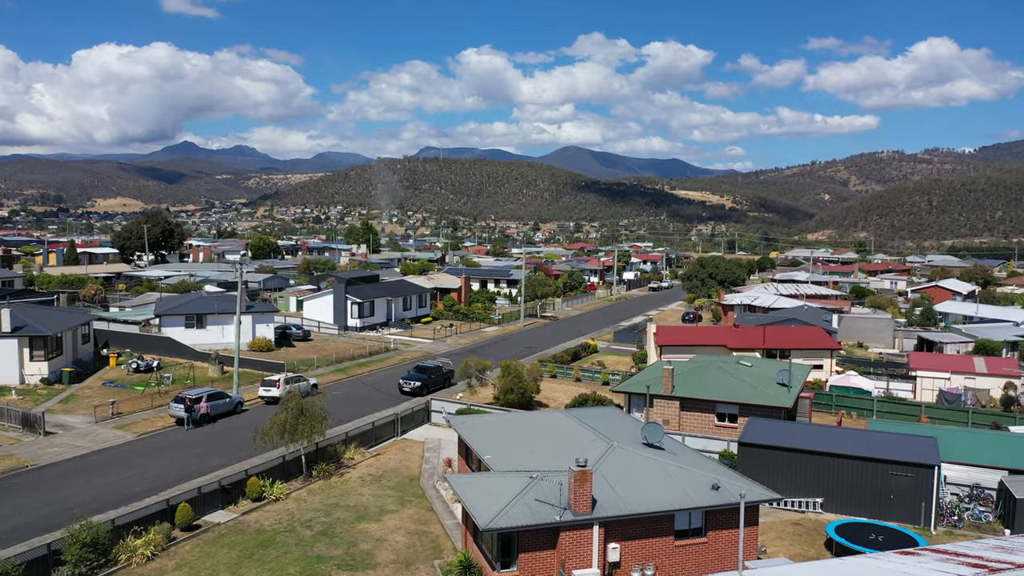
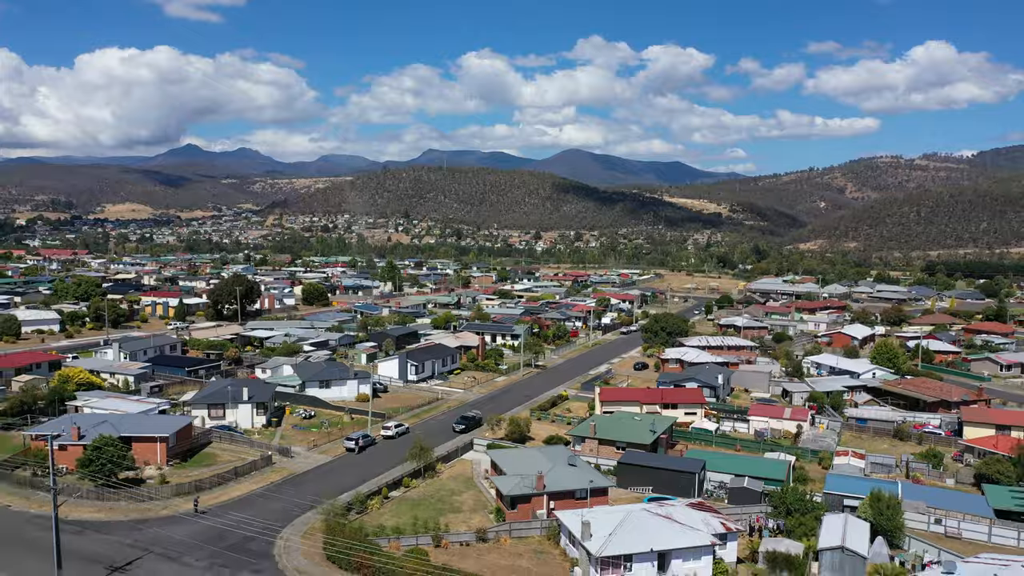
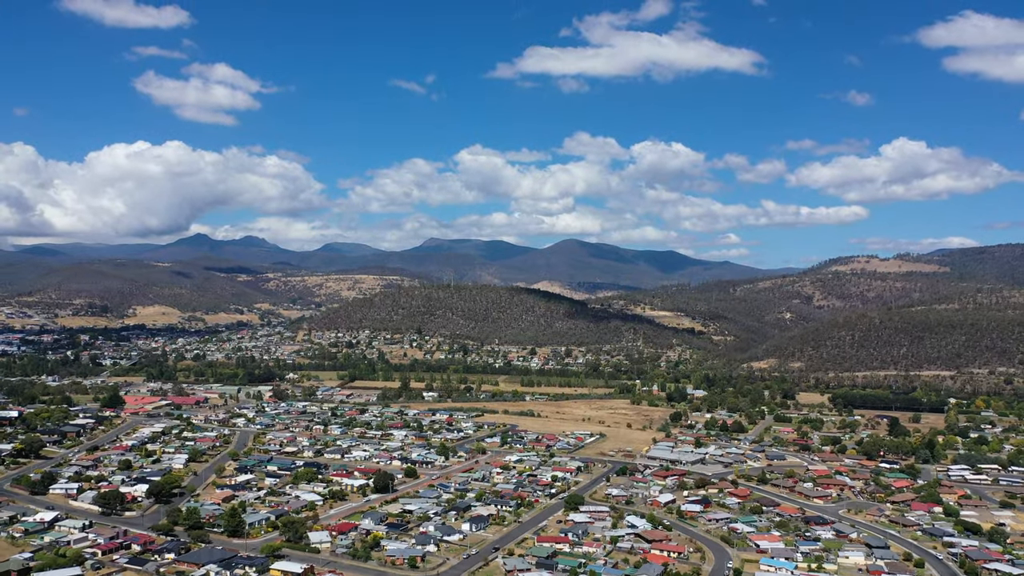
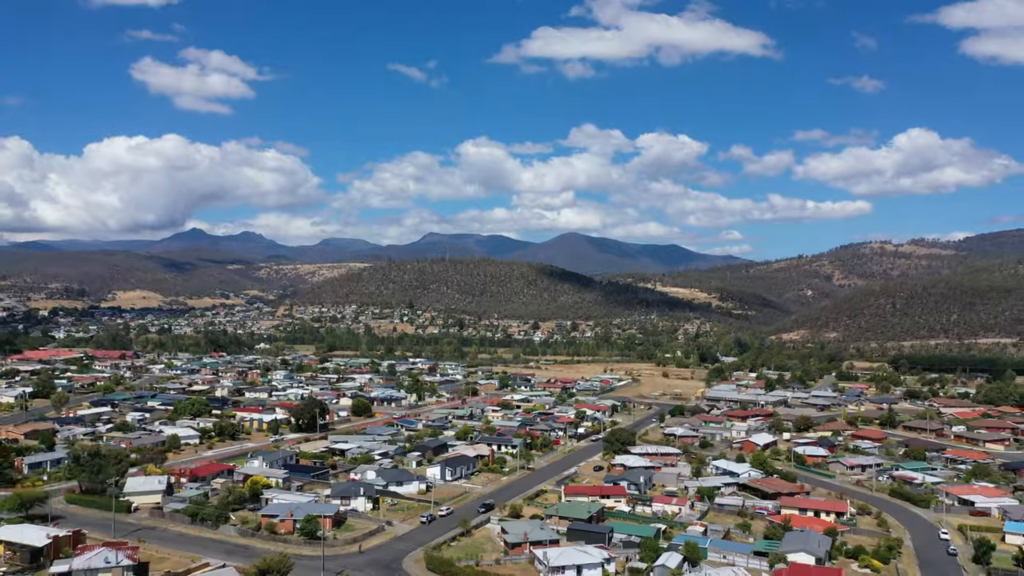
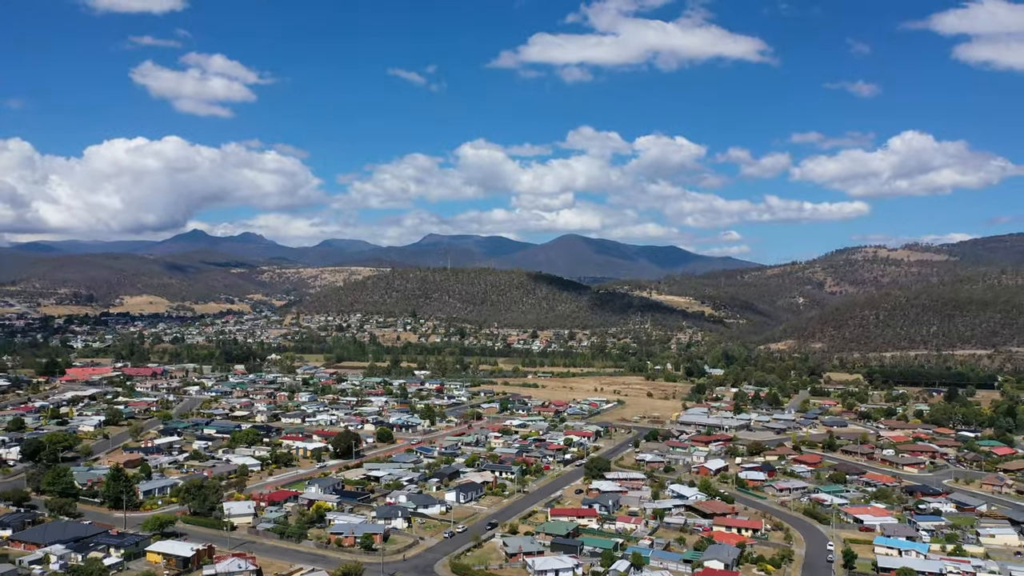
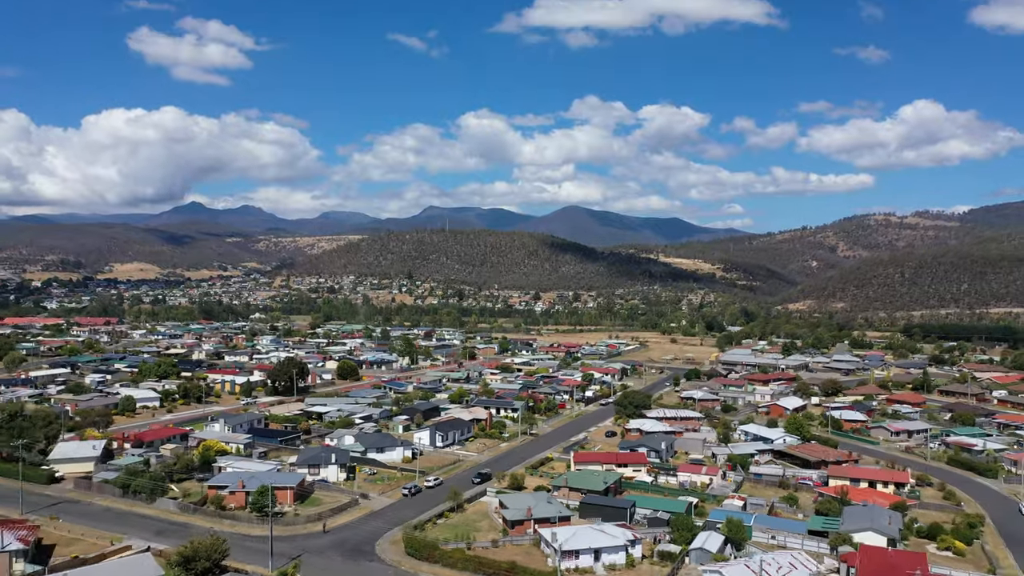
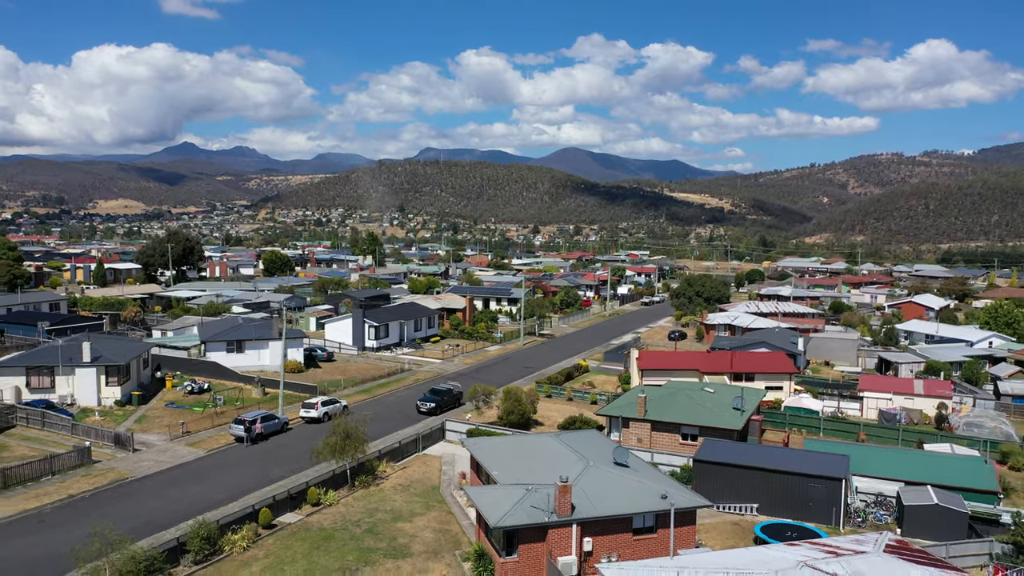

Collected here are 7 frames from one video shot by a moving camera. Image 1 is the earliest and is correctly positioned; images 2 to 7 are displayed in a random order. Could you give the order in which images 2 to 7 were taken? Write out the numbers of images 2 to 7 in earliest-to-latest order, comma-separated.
7, 2, 6, 4, 5, 3
